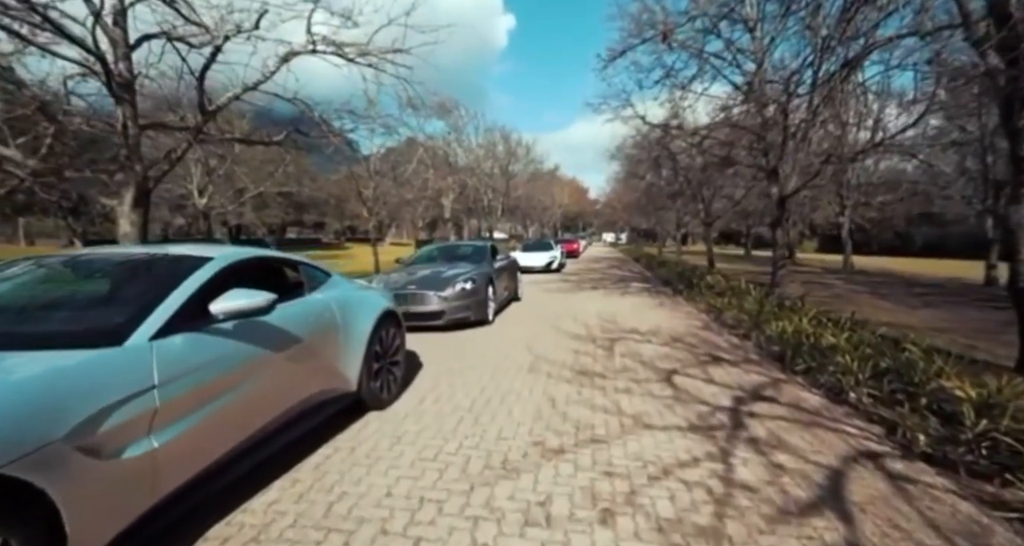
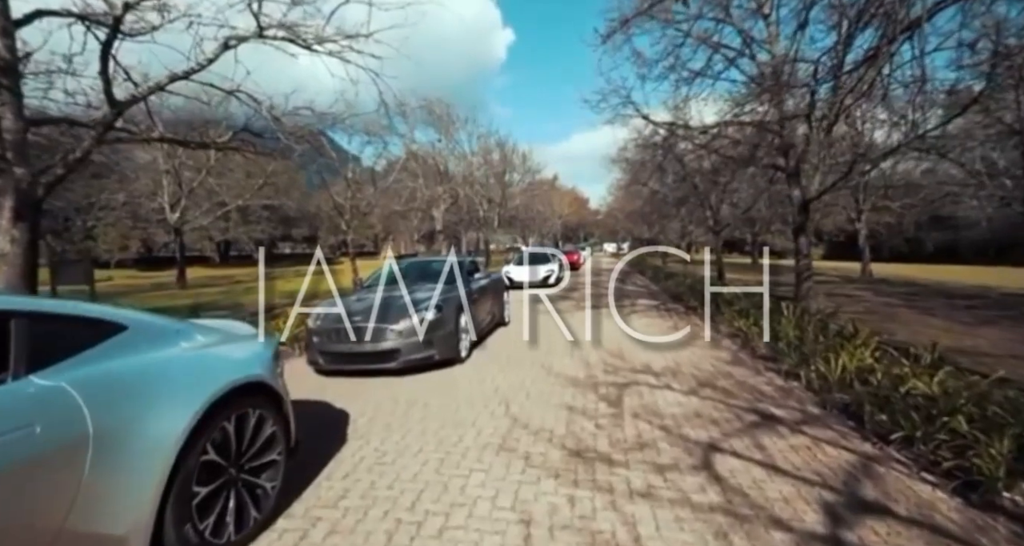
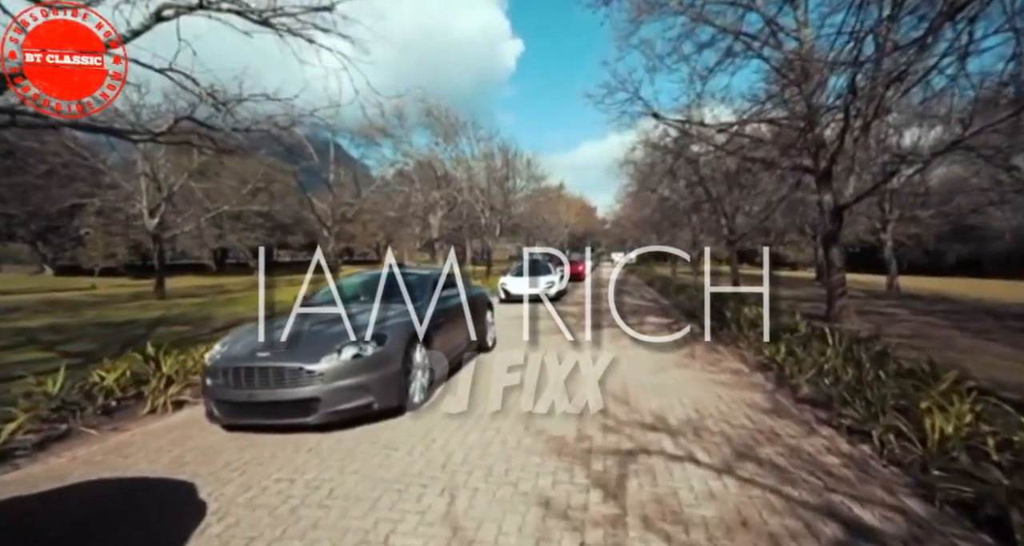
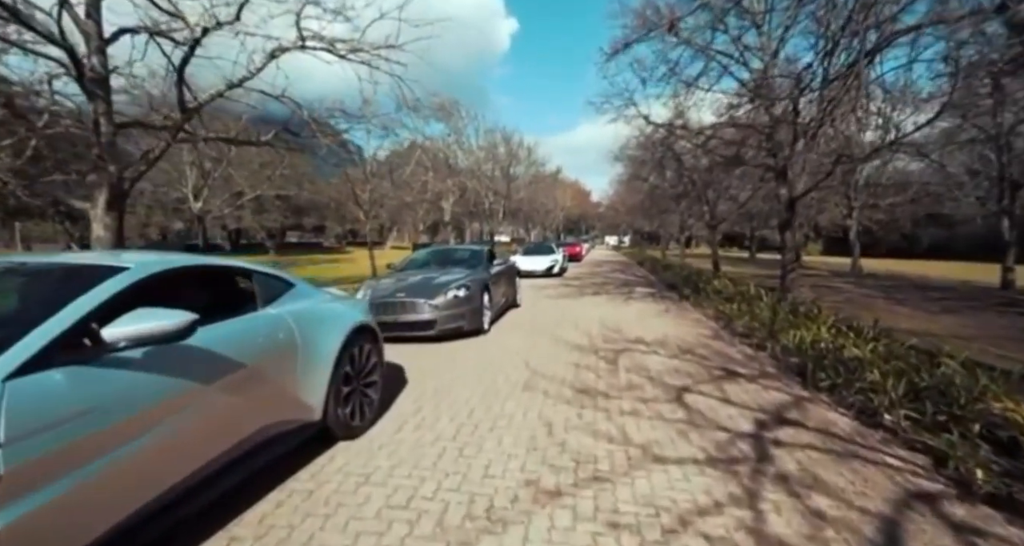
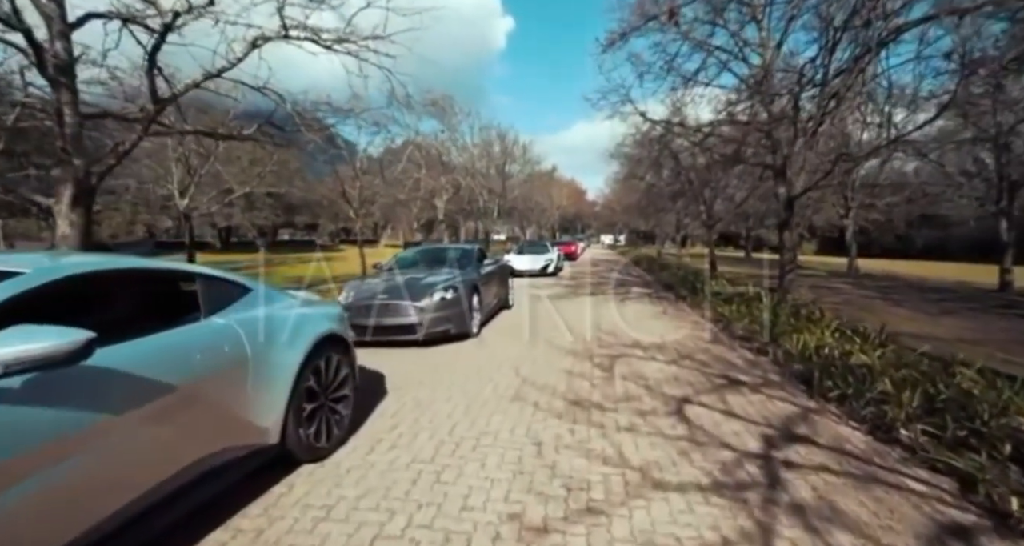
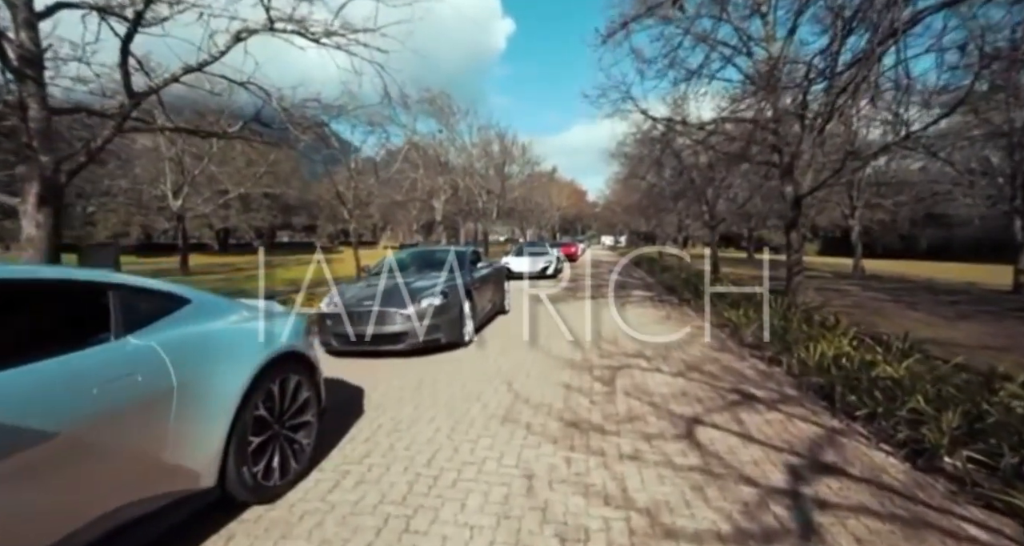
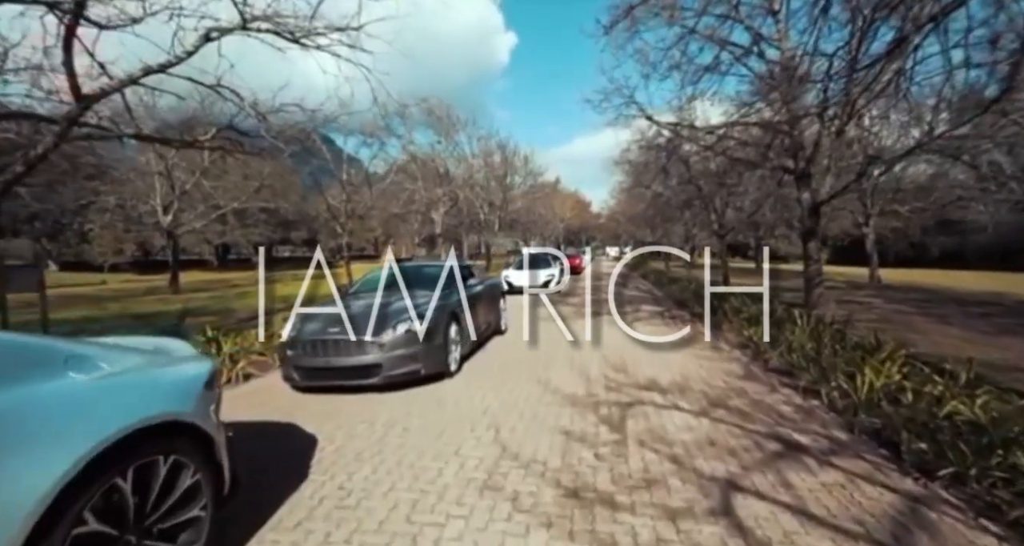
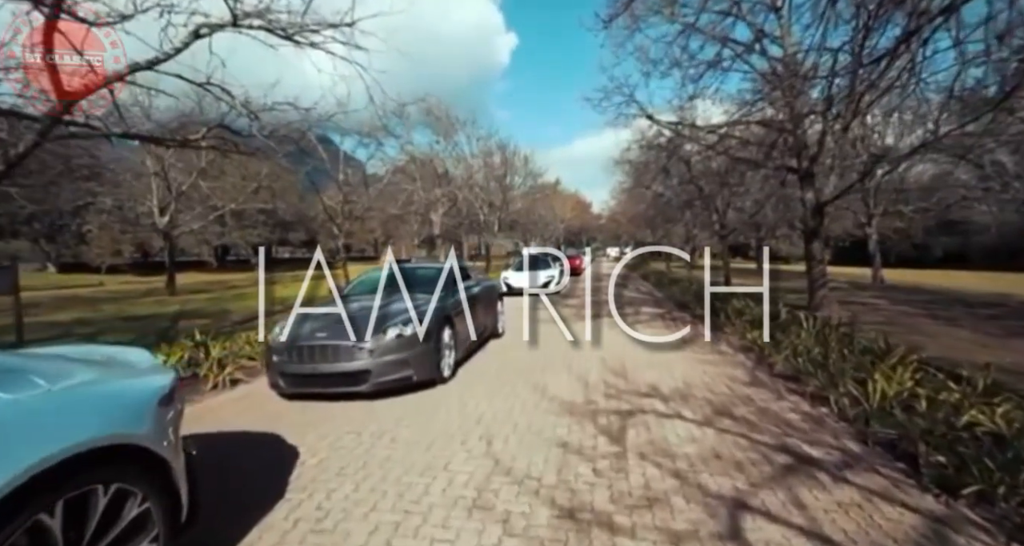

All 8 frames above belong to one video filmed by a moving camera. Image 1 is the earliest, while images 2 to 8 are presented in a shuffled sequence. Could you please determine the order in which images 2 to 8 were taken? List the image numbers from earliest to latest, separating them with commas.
4, 5, 6, 2, 7, 8, 3
